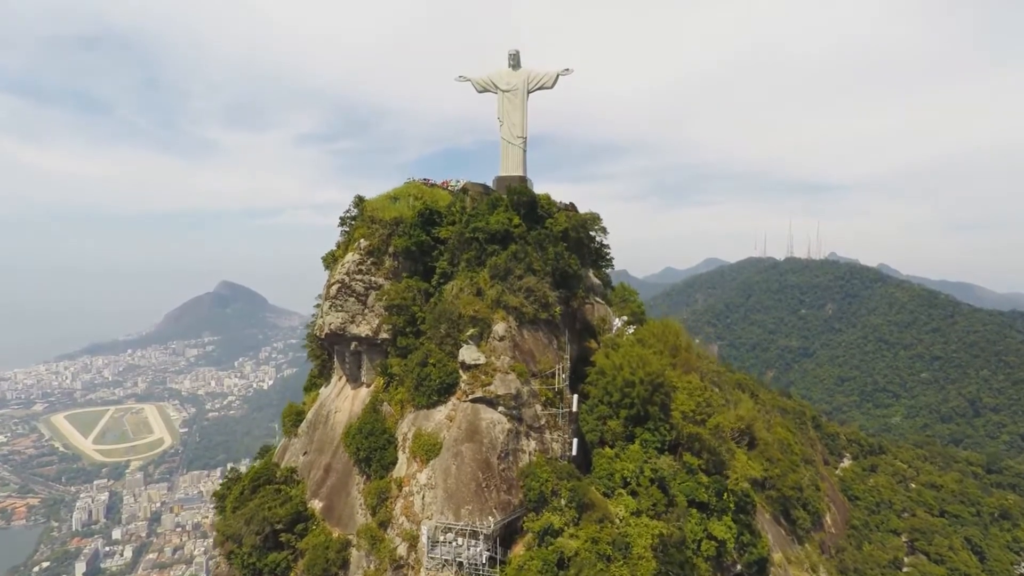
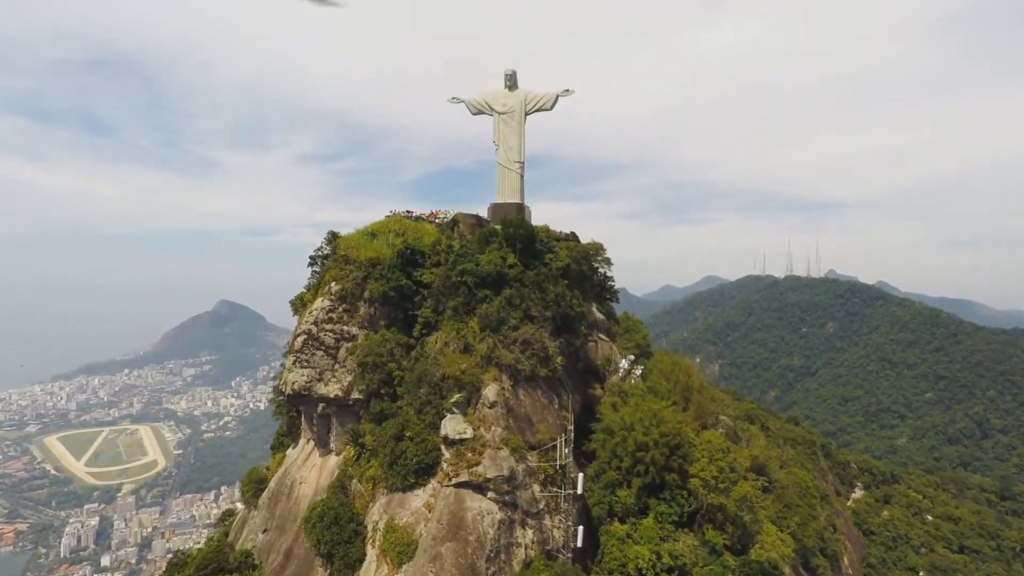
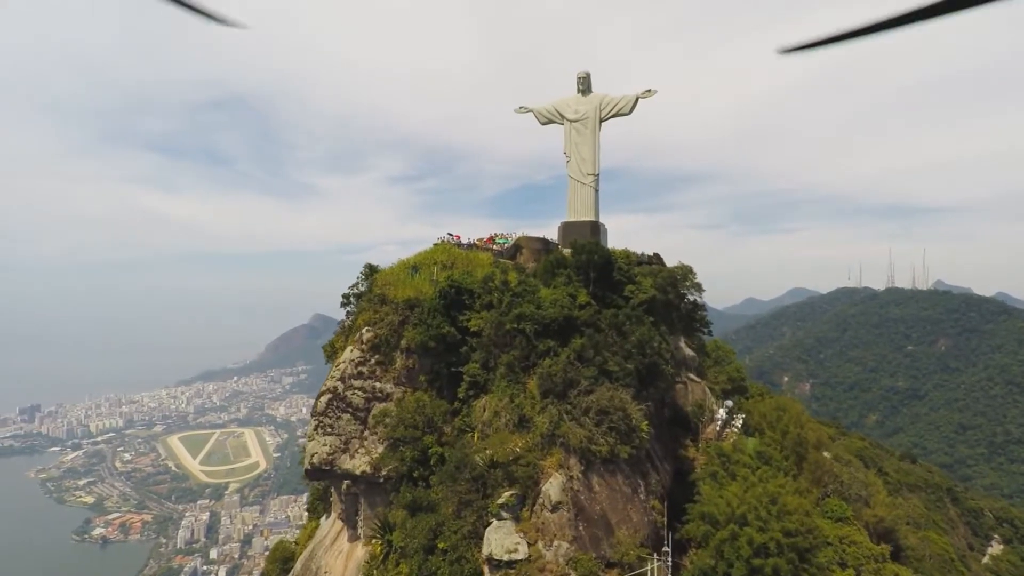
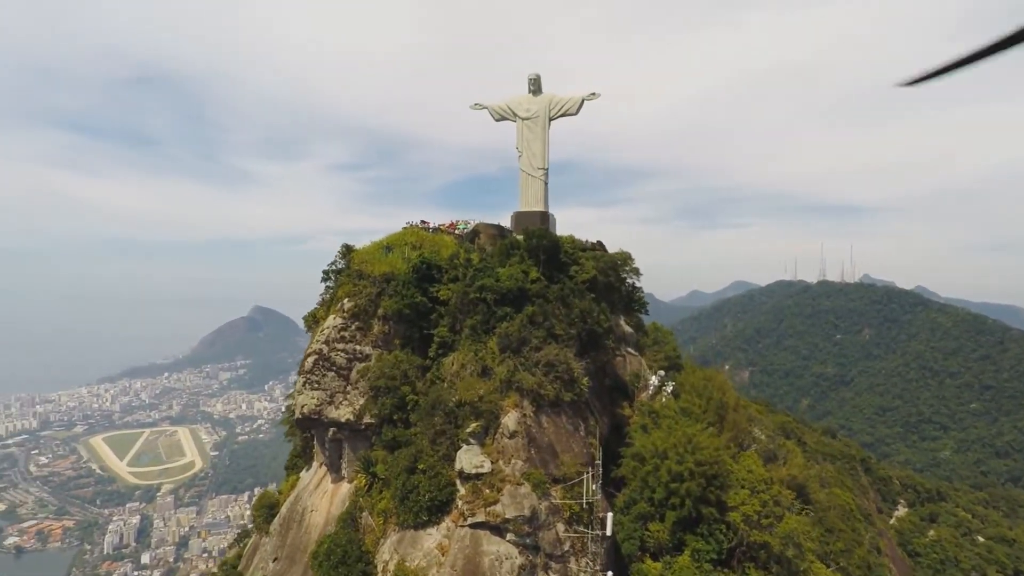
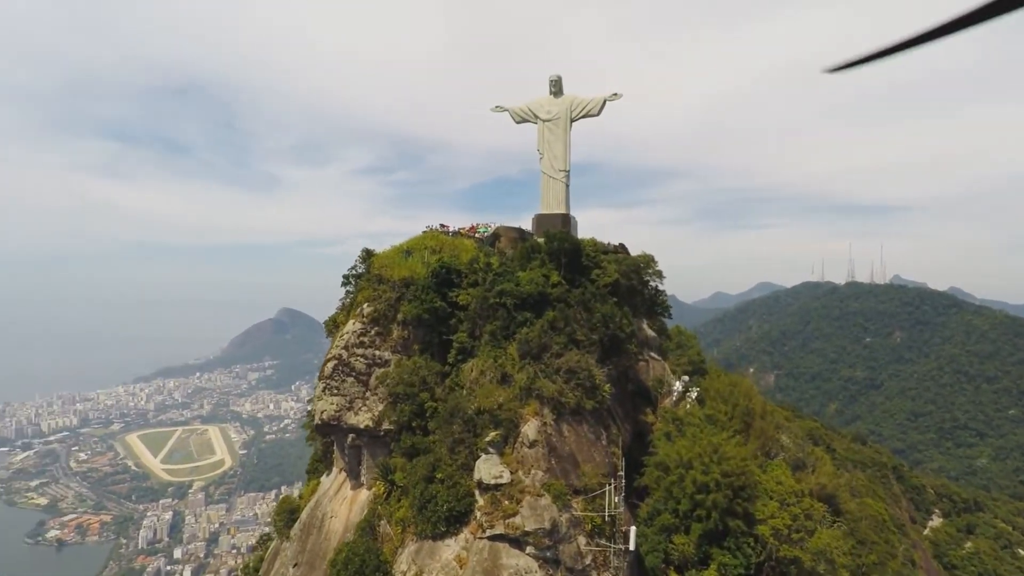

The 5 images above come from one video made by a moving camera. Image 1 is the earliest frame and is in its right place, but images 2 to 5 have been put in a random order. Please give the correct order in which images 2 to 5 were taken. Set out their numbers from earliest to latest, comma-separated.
2, 4, 5, 3
